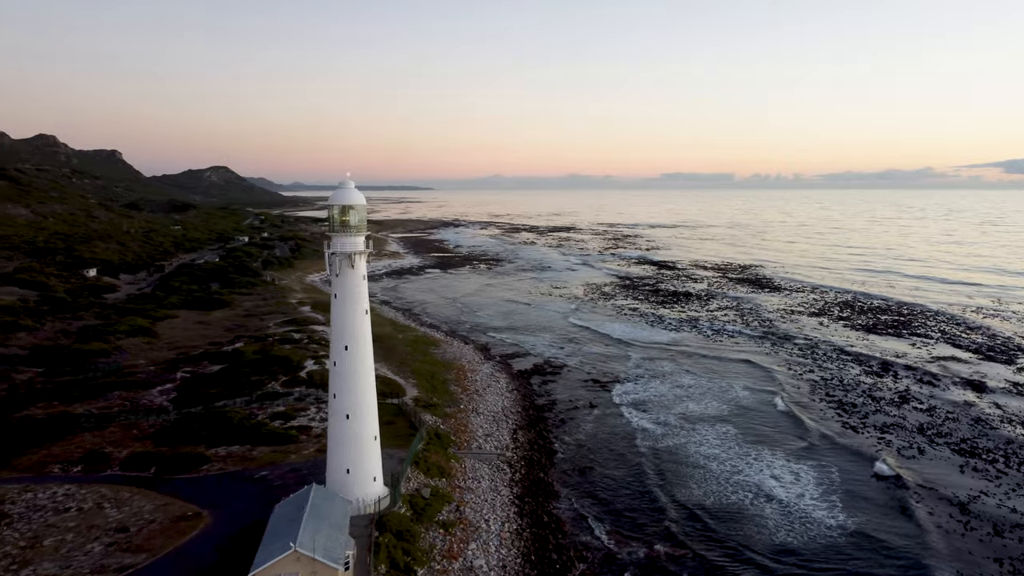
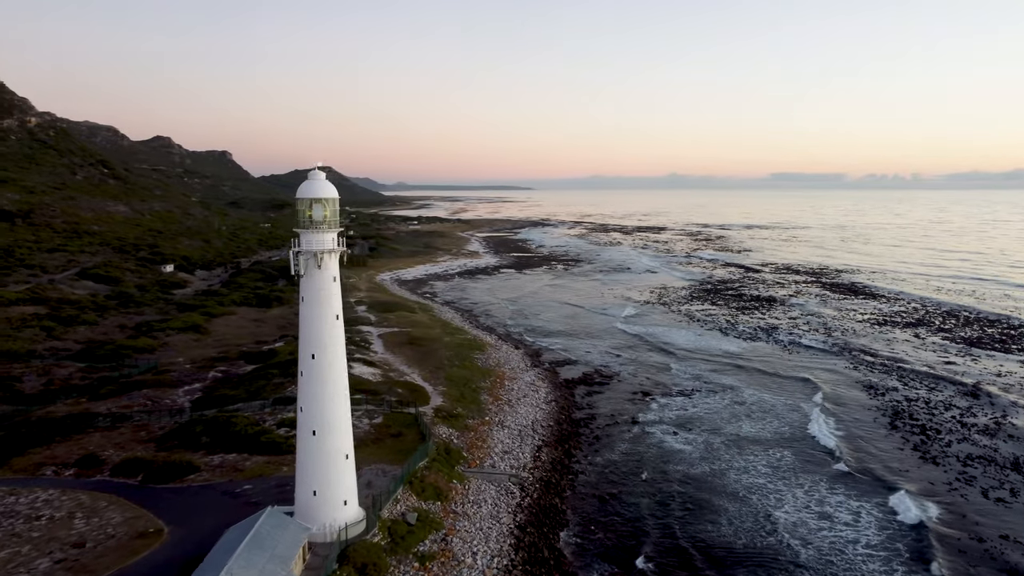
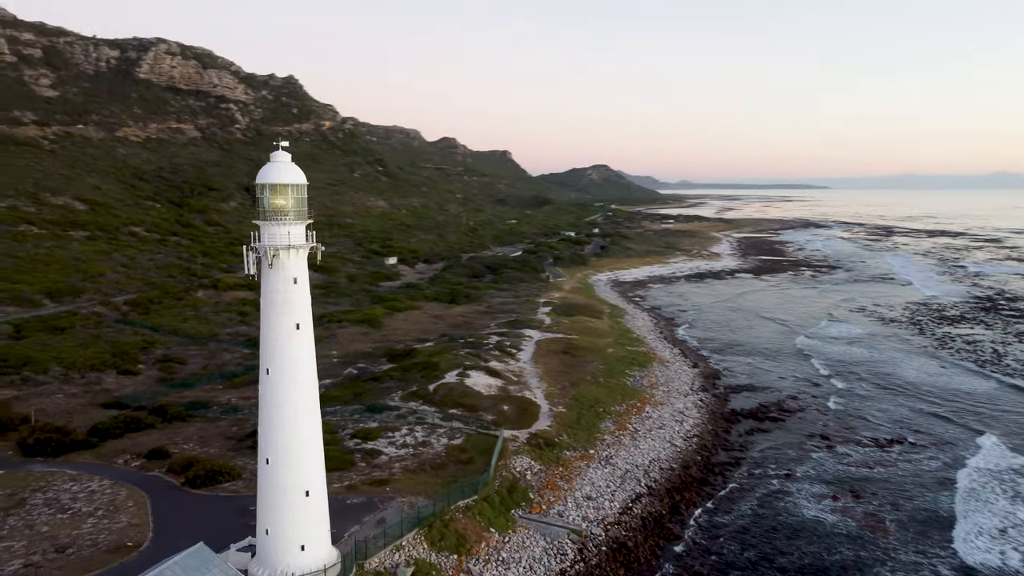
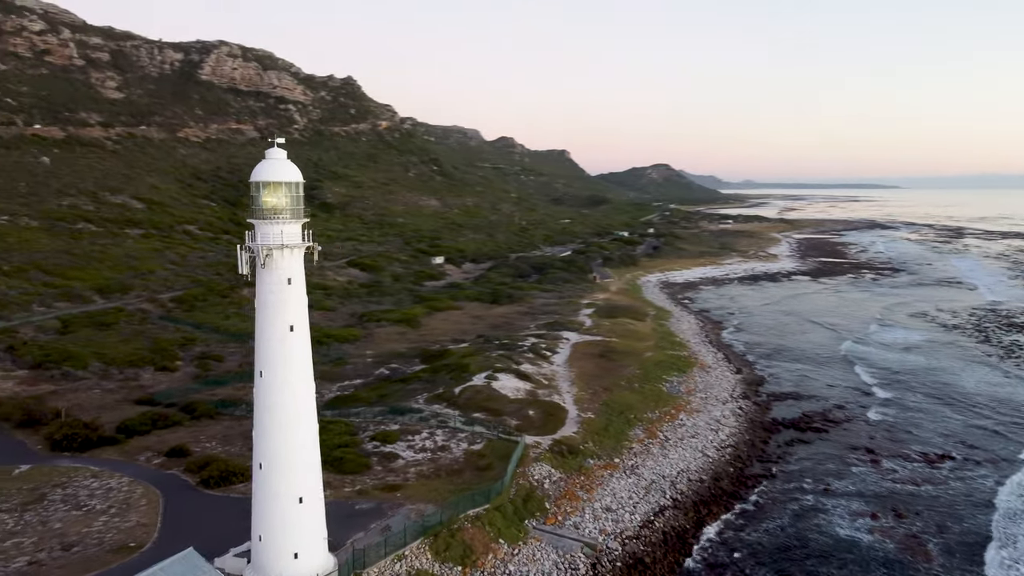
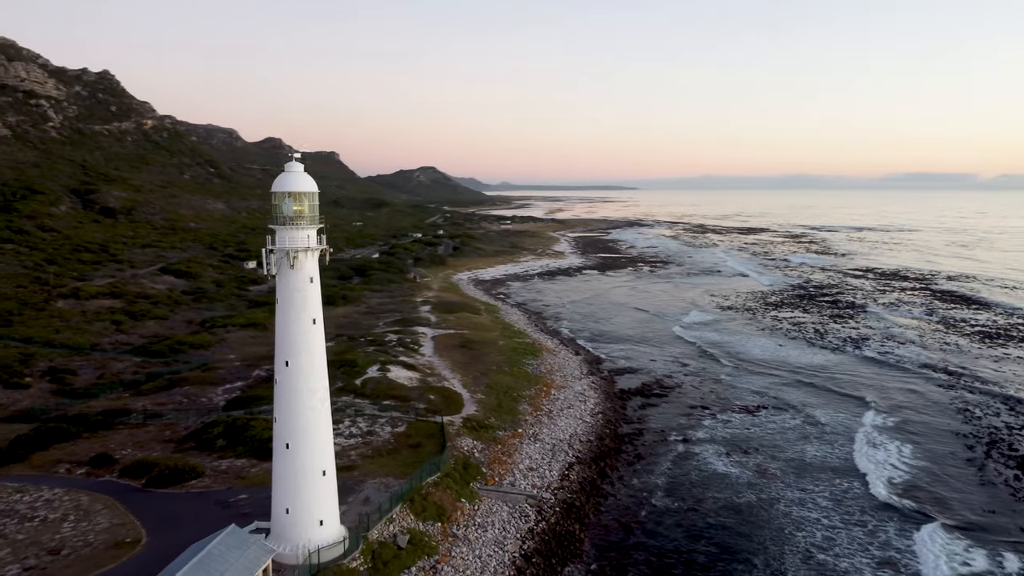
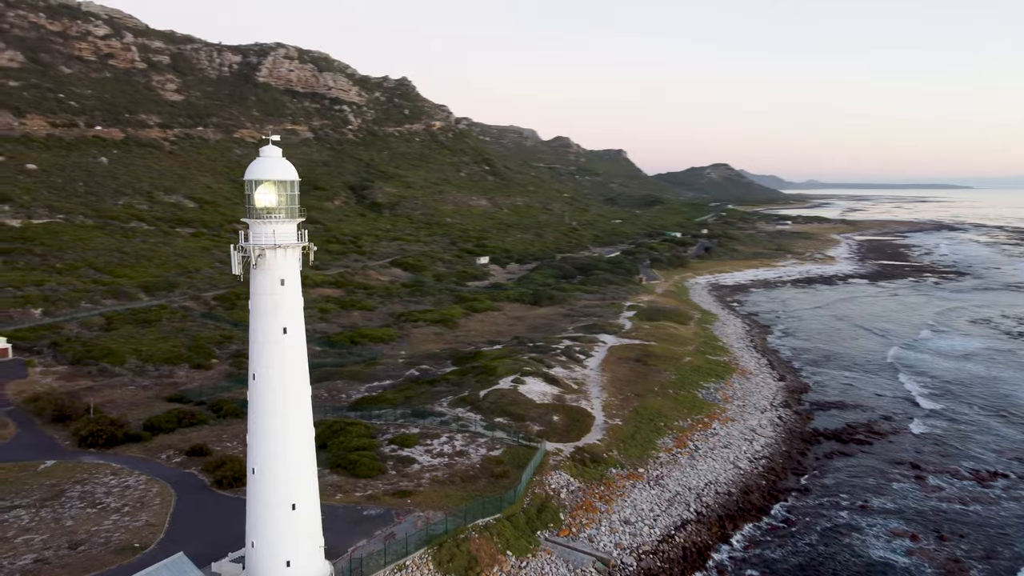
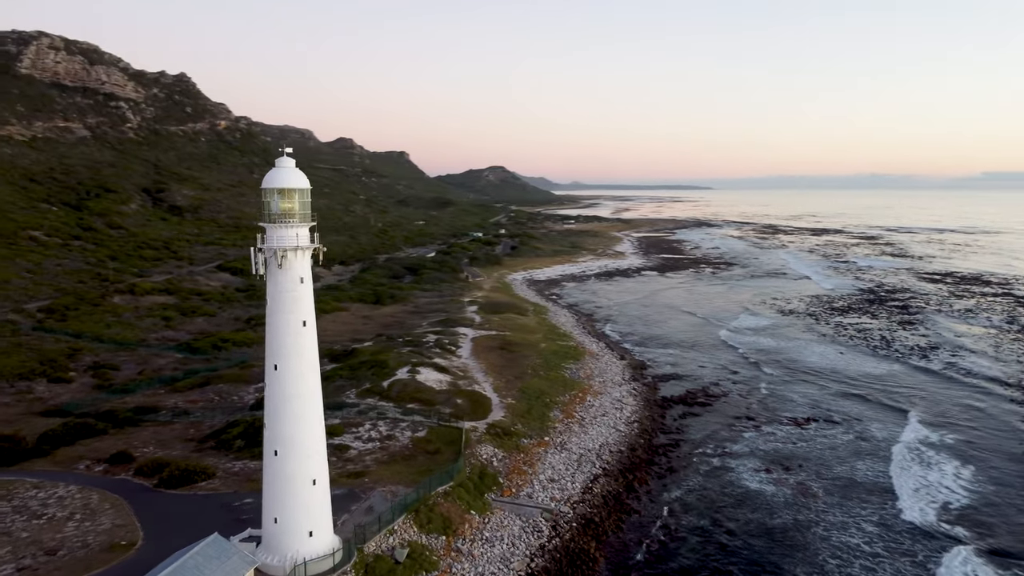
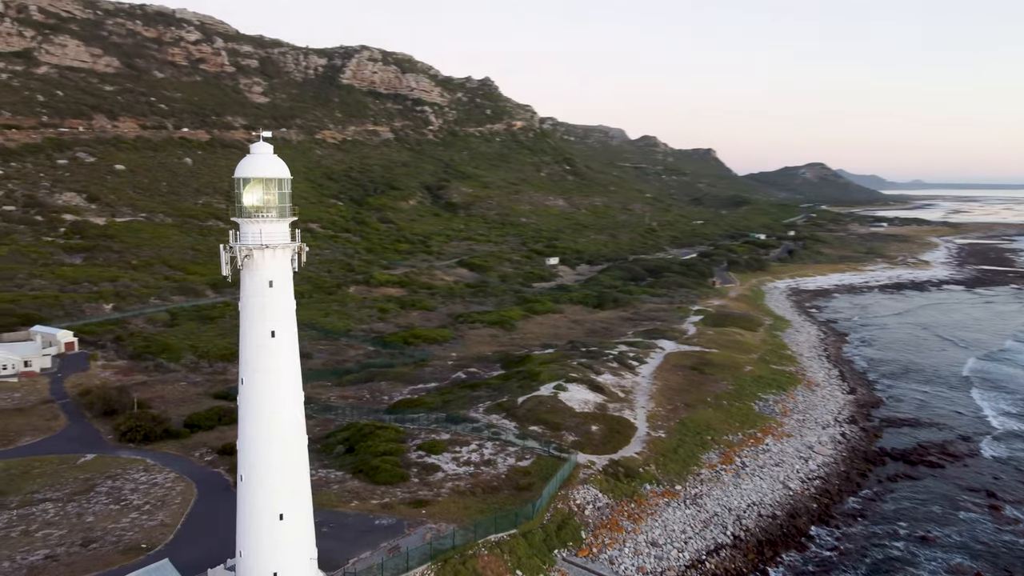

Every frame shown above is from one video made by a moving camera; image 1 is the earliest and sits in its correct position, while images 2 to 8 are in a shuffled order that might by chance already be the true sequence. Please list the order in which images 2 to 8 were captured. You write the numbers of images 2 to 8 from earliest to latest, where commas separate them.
2, 5, 7, 3, 4, 6, 8
